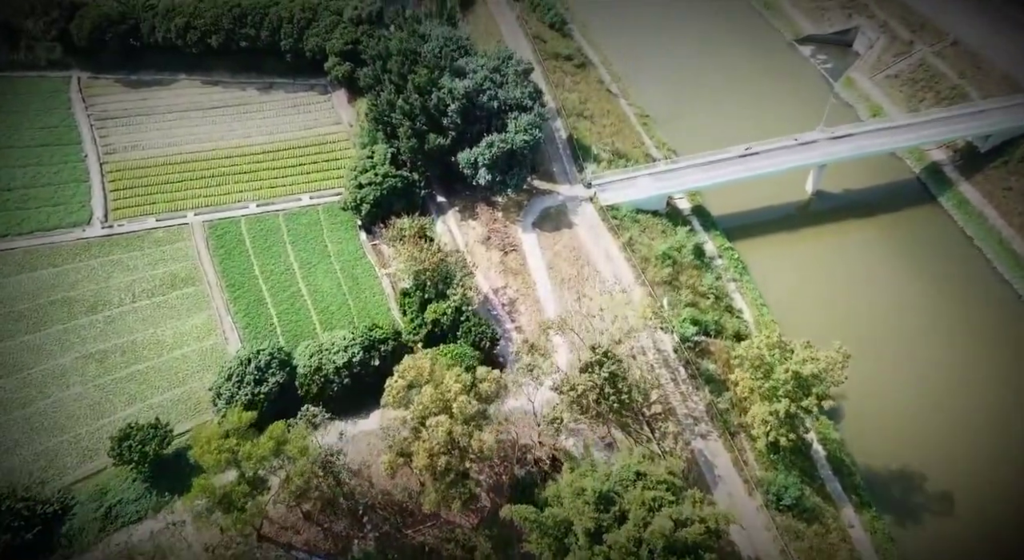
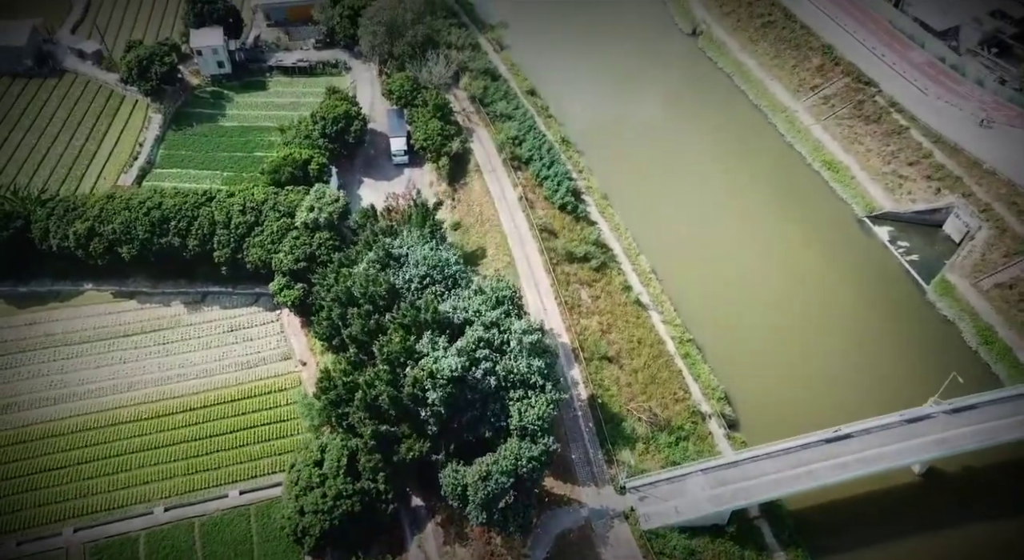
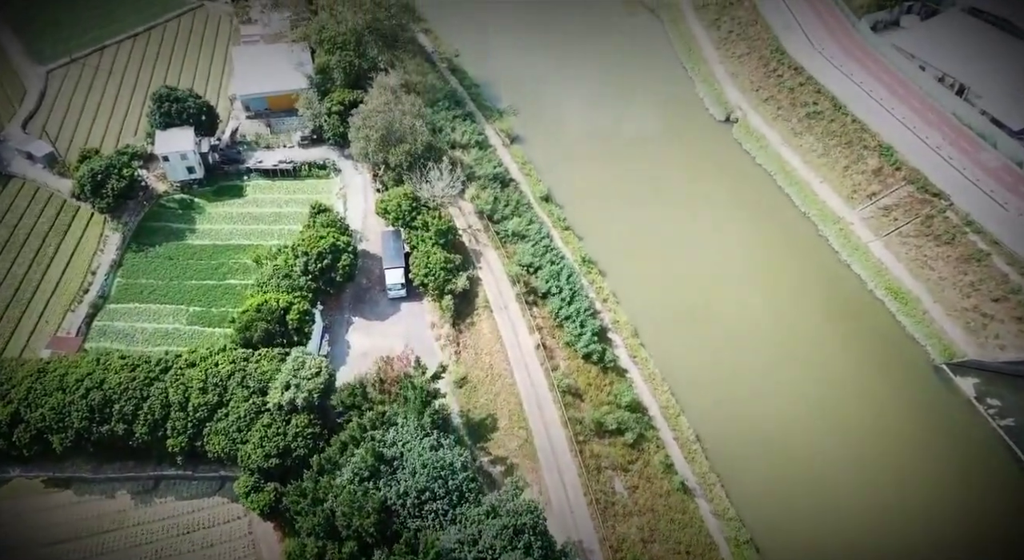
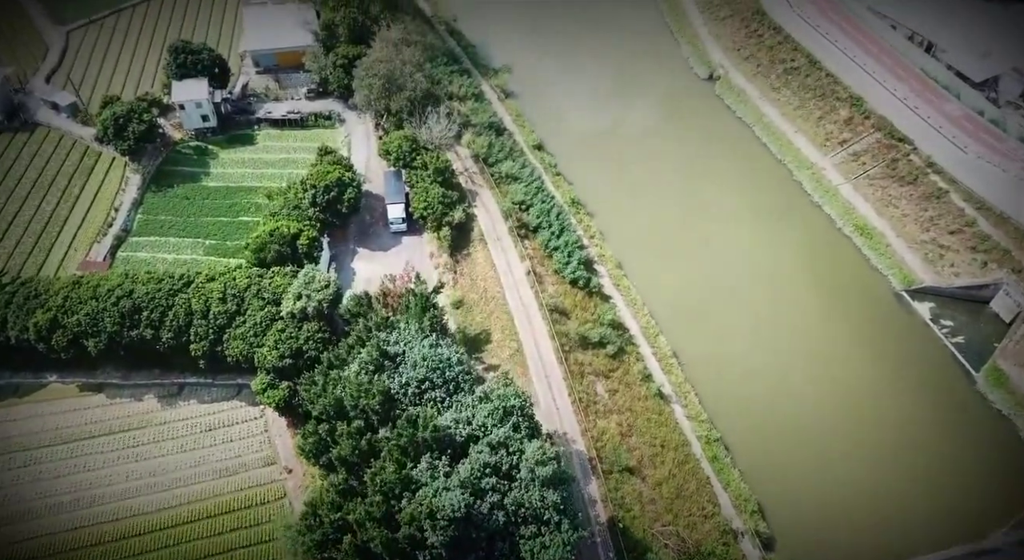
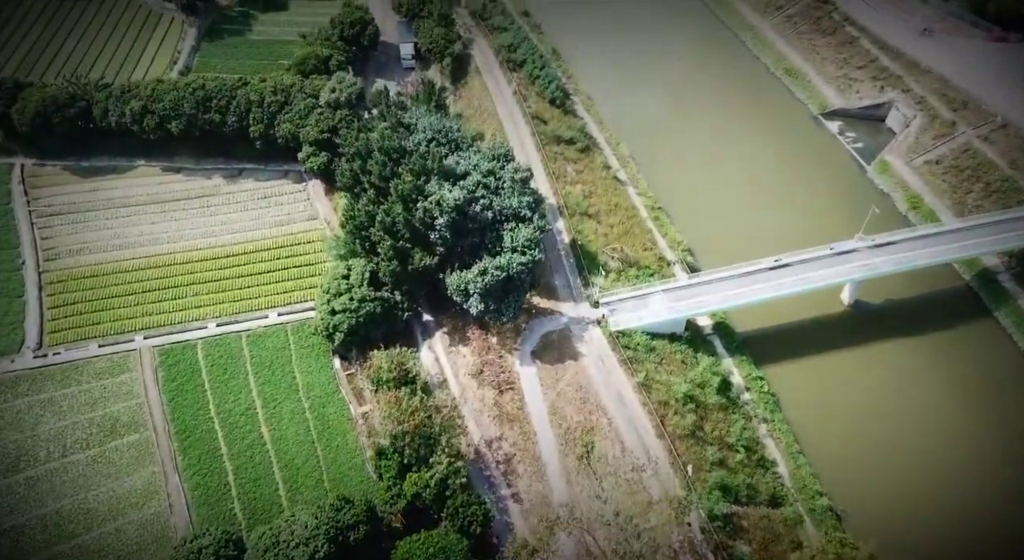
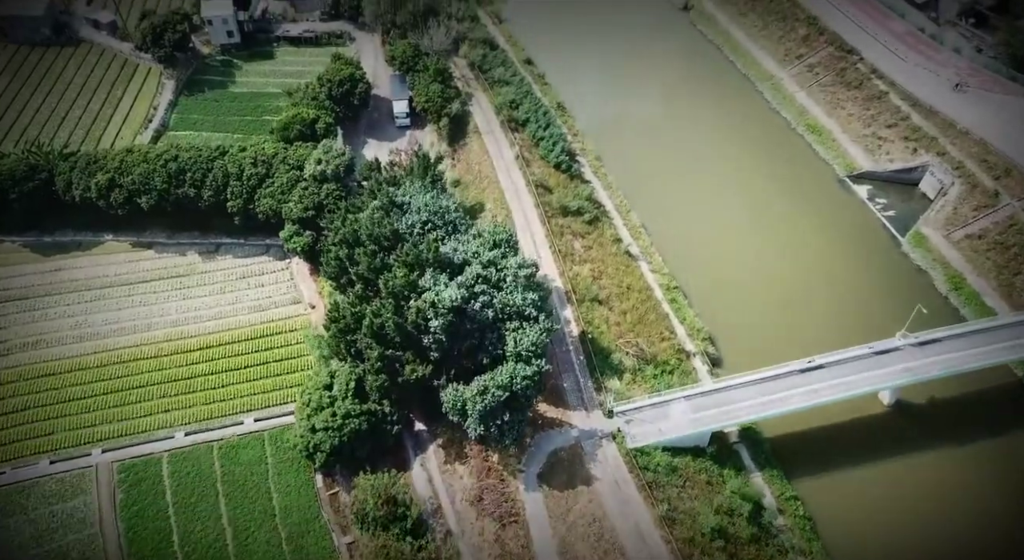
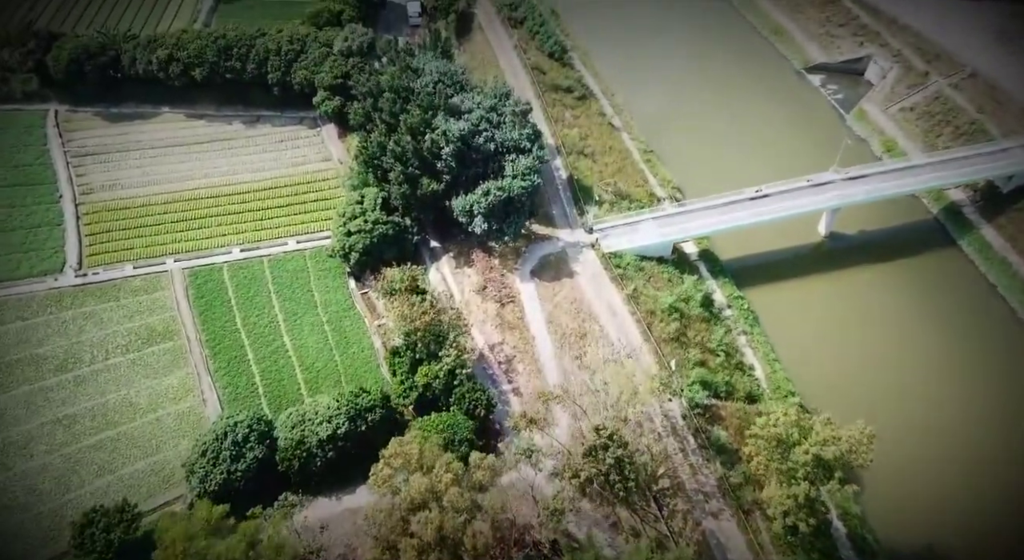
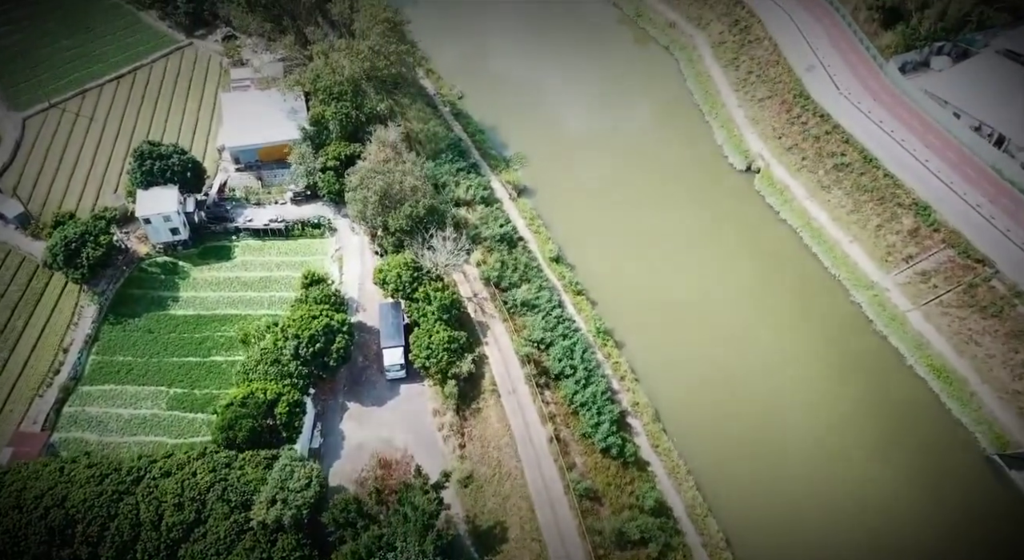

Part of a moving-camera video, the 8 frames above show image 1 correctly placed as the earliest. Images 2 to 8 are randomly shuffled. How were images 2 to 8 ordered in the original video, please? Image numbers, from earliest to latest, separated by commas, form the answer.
7, 5, 6, 2, 4, 3, 8
